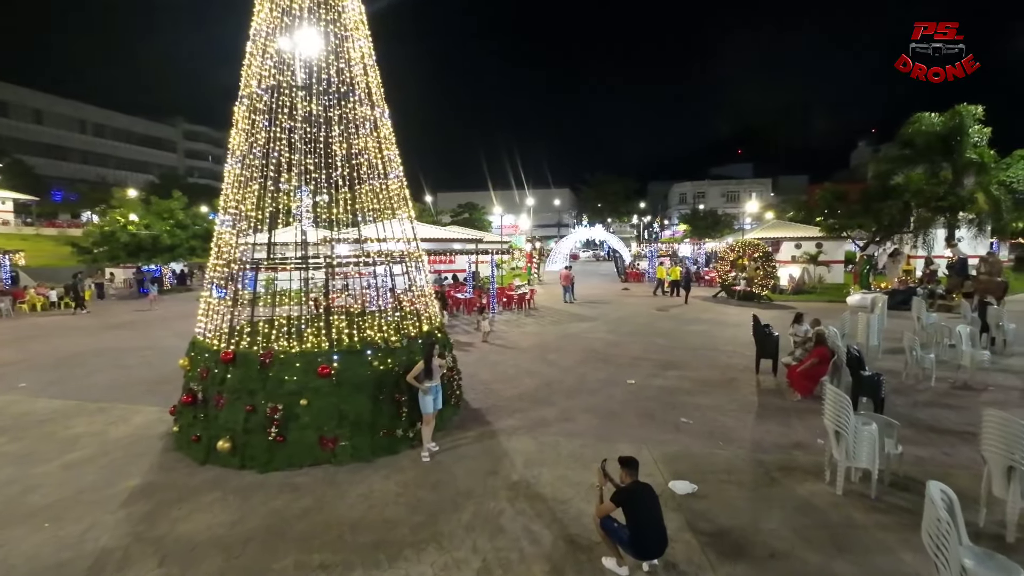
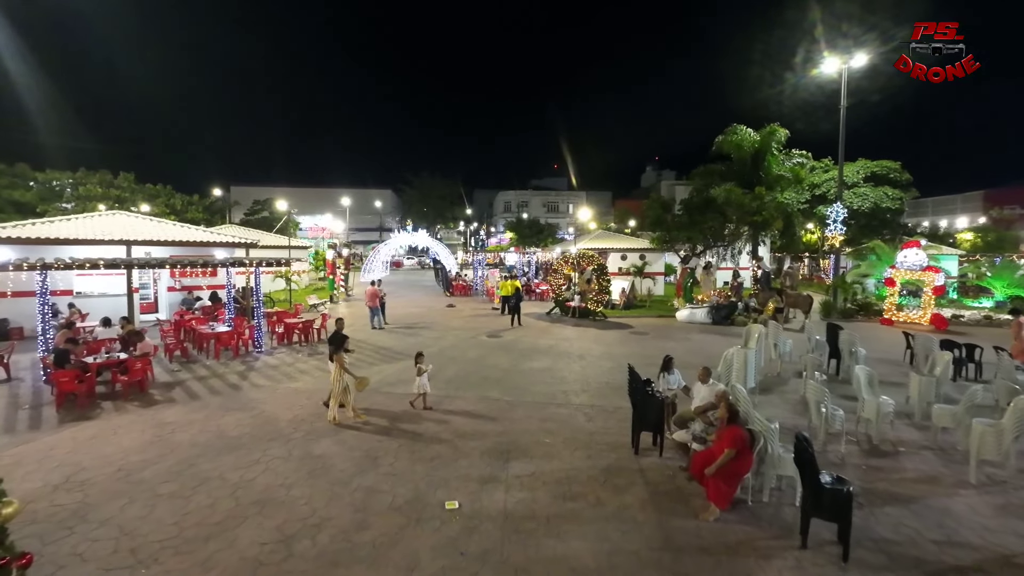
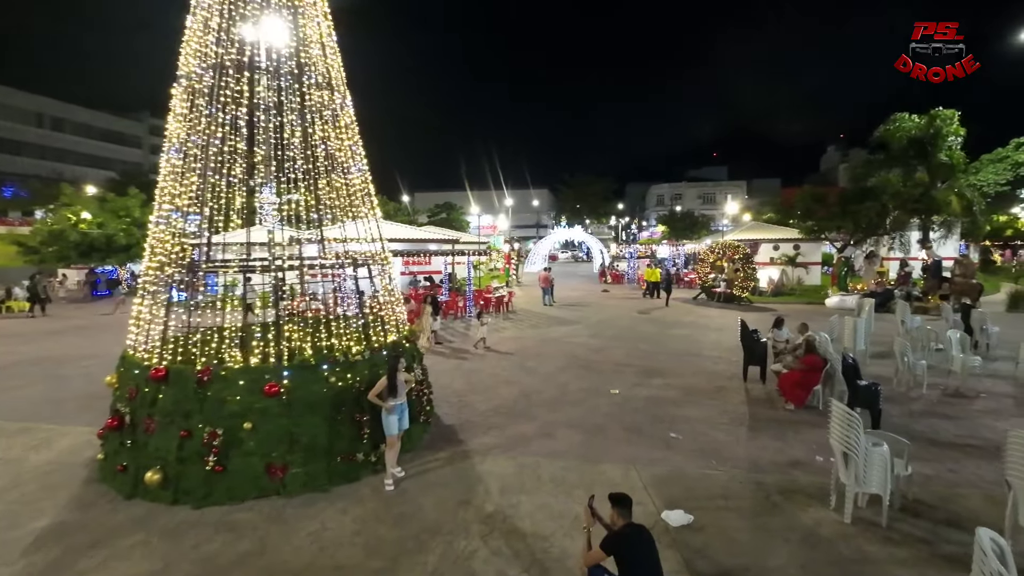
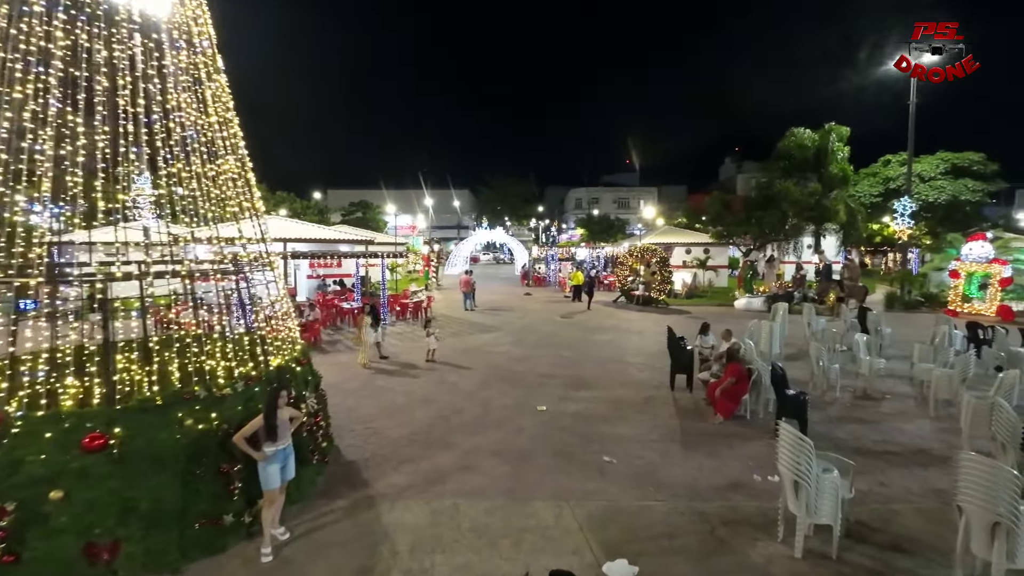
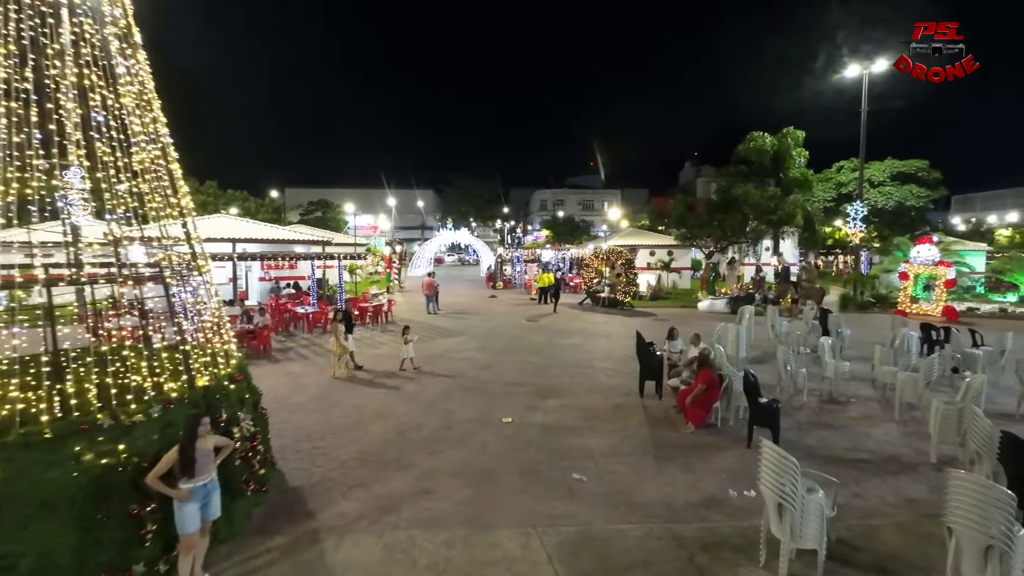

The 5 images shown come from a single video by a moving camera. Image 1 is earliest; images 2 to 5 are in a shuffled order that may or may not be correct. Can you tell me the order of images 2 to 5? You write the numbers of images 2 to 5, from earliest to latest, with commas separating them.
3, 4, 5, 2
